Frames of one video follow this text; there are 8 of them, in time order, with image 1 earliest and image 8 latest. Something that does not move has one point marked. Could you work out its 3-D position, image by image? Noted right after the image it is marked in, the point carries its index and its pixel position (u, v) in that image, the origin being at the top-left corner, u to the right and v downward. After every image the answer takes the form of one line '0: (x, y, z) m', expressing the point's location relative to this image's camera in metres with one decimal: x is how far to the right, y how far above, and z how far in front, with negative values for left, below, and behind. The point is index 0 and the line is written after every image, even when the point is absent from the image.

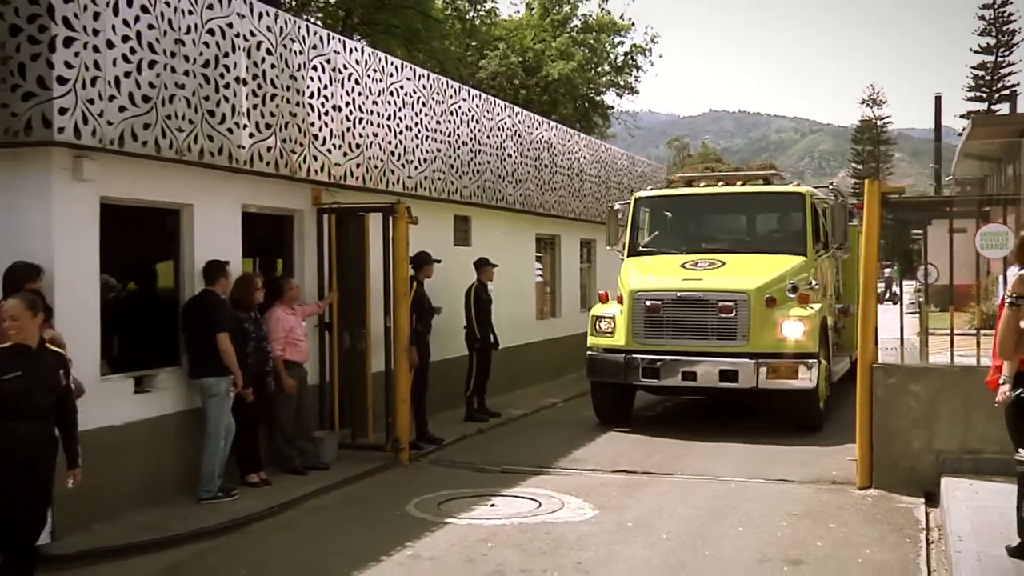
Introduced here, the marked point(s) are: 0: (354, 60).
0: (-1.1, +1.4, +8.1) m
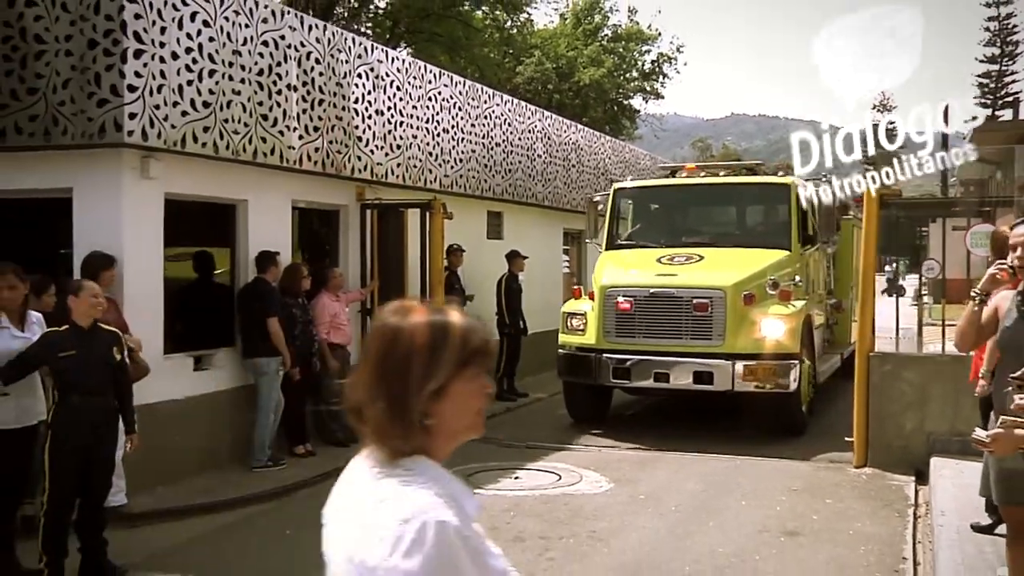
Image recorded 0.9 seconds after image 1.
0: (-0.8, +1.5, +8.8) m
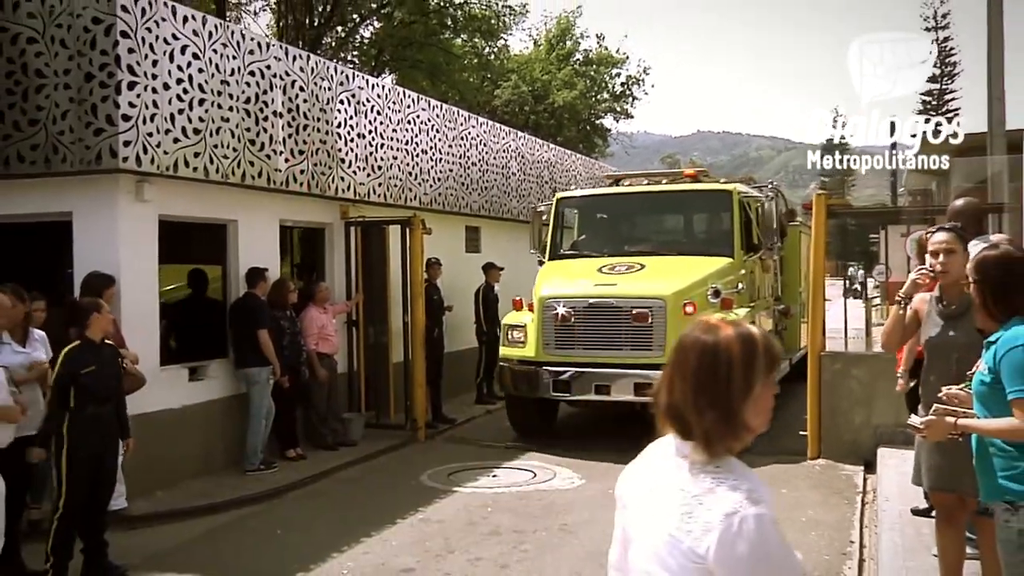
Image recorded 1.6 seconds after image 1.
0: (-1.0, +1.4, +9.3) m
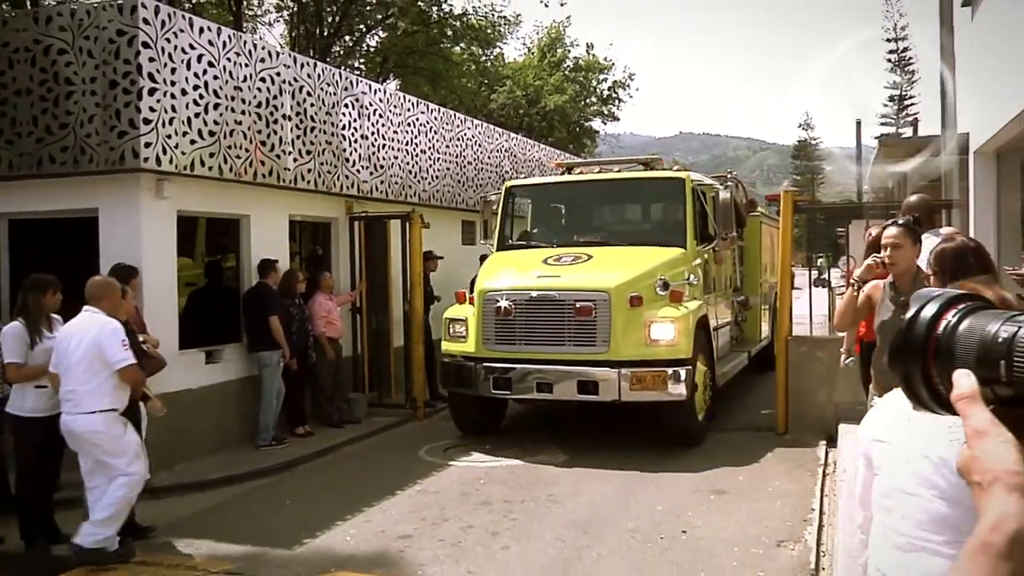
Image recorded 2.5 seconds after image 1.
0: (-1.0, +1.5, +9.9) m
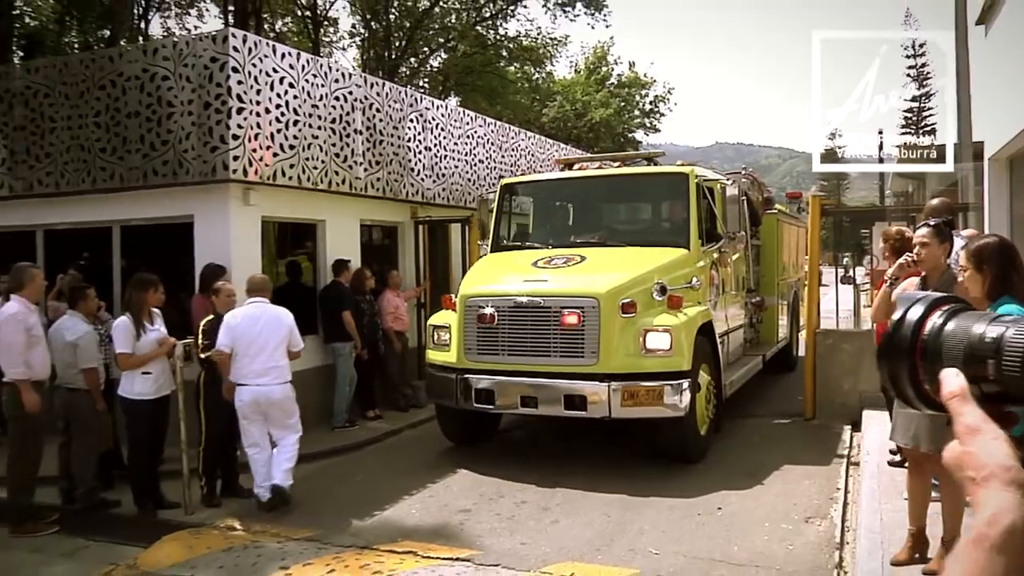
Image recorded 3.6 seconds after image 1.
0: (-0.6, +1.5, +10.8) m
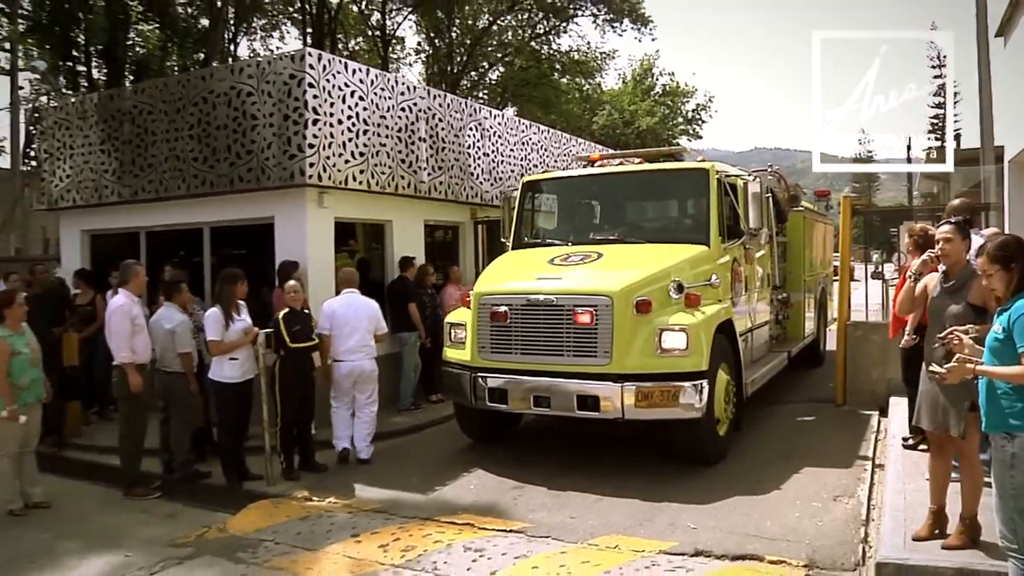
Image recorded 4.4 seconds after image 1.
0: (-0.1, +1.5, +11.6) m
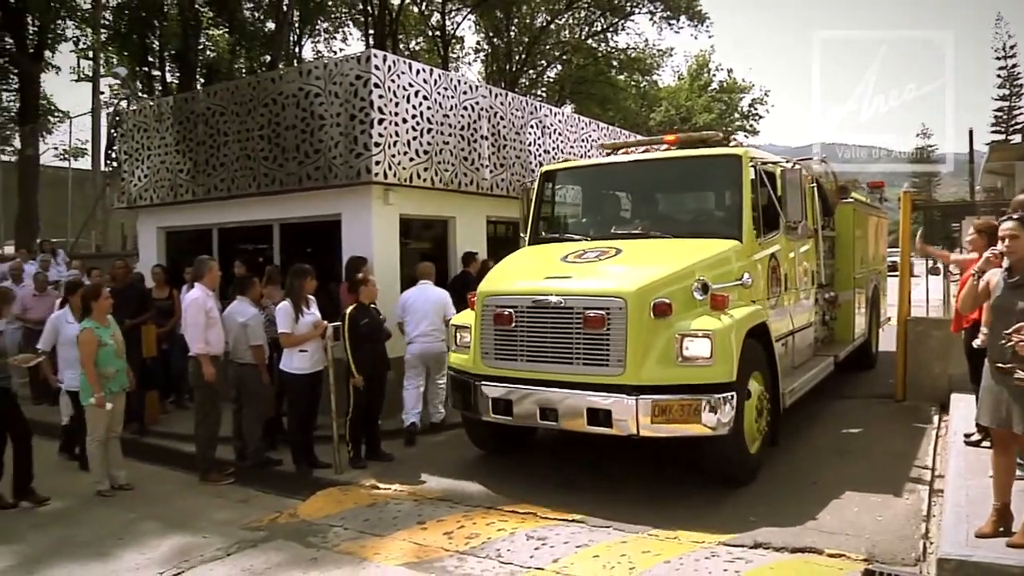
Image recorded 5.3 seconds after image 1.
0: (+0.4, +1.6, +11.7) m
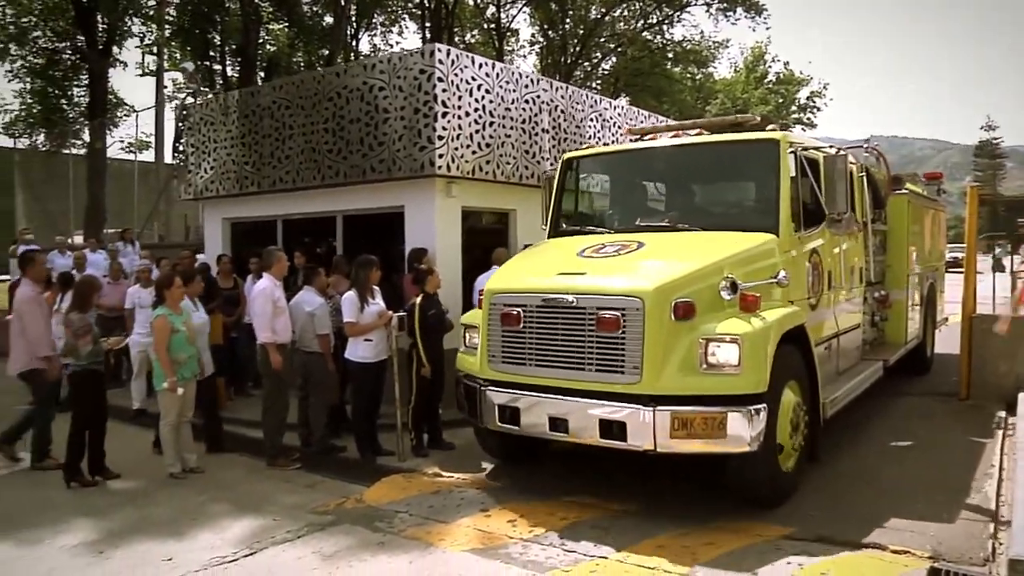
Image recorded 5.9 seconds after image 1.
0: (+1.0, +1.6, +11.8) m
